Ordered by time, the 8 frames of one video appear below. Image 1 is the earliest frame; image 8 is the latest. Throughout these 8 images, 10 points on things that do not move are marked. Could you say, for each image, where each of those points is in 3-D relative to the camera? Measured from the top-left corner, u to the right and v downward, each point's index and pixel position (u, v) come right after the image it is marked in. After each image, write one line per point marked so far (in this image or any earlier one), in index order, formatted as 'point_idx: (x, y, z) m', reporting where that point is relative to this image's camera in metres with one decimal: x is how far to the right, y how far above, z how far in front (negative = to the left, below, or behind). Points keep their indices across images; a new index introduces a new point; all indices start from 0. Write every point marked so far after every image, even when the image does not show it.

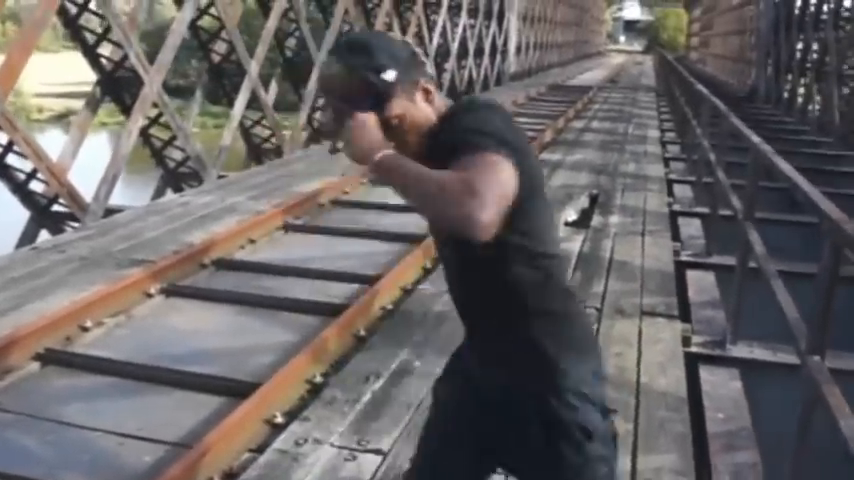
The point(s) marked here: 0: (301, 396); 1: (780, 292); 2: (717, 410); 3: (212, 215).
0: (-0.5, -0.7, +4.9) m
1: (+1.3, -0.2, +4.3) m
2: (+1.2, -0.7, +4.8) m
3: (-1.2, +0.1, +6.3) m
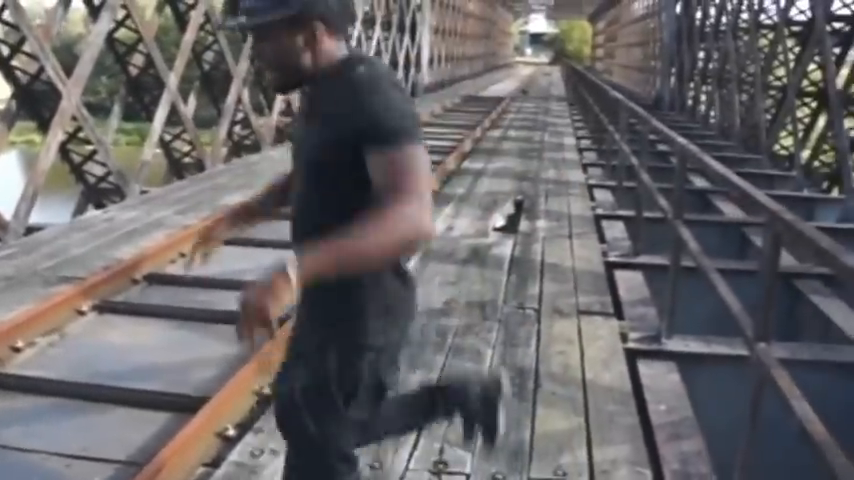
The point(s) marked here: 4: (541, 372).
0: (-0.8, -0.7, +4.8) m
1: (+1.2, -0.2, +4.5) m
2: (+1.0, -0.7, +5.0) m
3: (-1.6, +0.1, +6.2) m
4: (+0.5, -0.6, +4.9) m
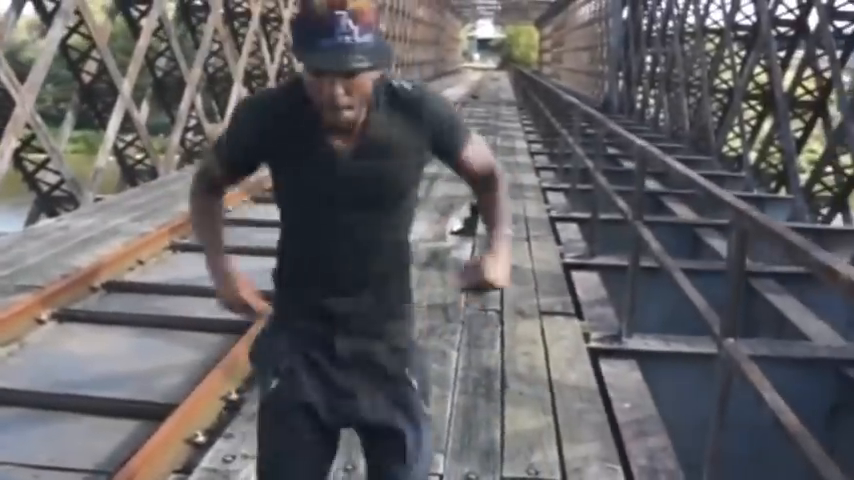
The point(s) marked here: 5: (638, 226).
0: (-0.9, -0.7, +4.8) m
1: (+1.0, -0.2, +4.6) m
2: (+0.9, -0.7, +5.0) m
3: (-1.8, 0.0, +6.1) m
4: (+0.4, -0.6, +5.0) m
5: (+1.0, +0.1, +5.3) m
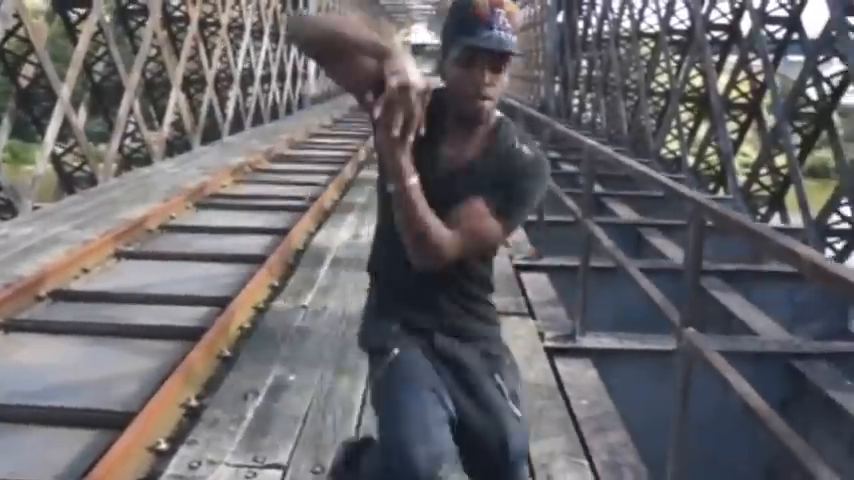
0: (-1.0, -0.8, +4.8) m
1: (+0.9, -0.2, +4.7) m
2: (+0.7, -0.7, +5.1) m
3: (-2.1, 0.0, +6.0) m
4: (+0.2, -0.6, +5.0) m
5: (+0.8, +0.1, +5.4) m
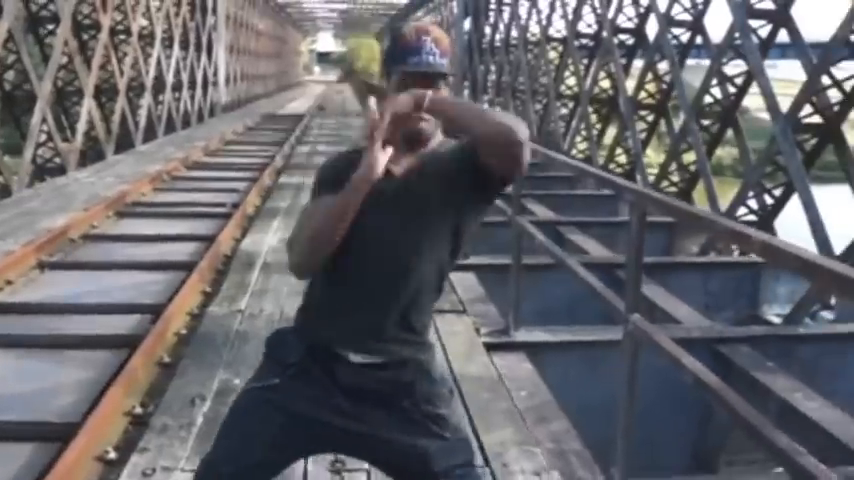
0: (-1.2, -0.8, +4.7) m
1: (+0.7, -0.1, +4.8) m
2: (+0.4, -0.7, +5.2) m
3: (-2.4, -0.1, +5.8) m
4: (-0.1, -0.6, +5.1) m
5: (+0.5, +0.1, +5.5) m
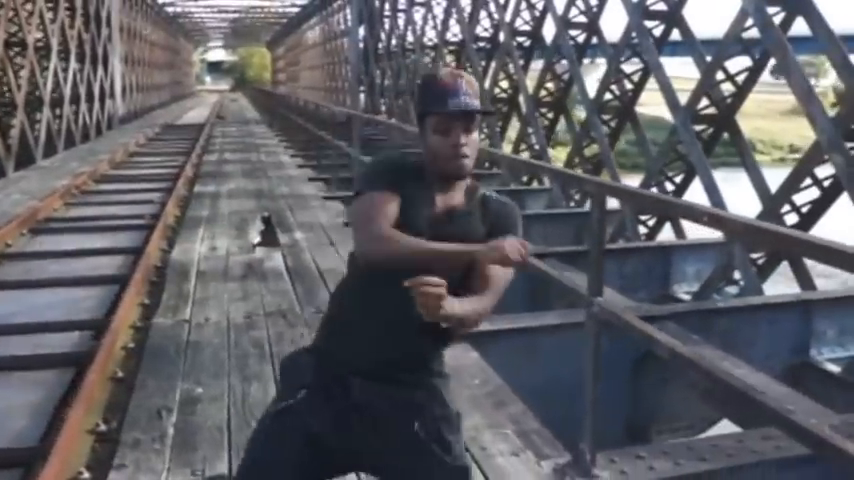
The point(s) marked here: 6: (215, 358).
0: (-1.3, -0.8, +4.6) m
1: (+0.5, -0.1, +5.0) m
2: (+0.2, -0.7, +5.4) m
3: (-2.7, -0.2, +5.5) m
4: (-0.3, -0.6, +5.2) m
5: (+0.2, +0.1, +5.7) m
6: (-1.0, -0.5, +5.2) m
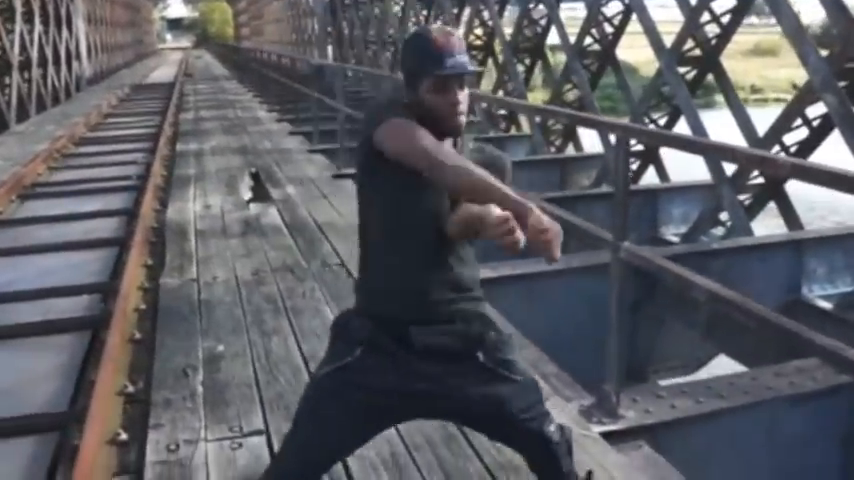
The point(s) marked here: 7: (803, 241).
0: (-1.2, -0.7, +4.6) m
1: (+0.5, +0.2, +5.1) m
2: (+0.3, -0.4, +5.5) m
3: (-2.7, -0.1, +5.4) m
4: (-0.2, -0.3, +5.2) m
5: (+0.2, +0.4, +5.8) m
6: (-0.9, -0.3, +5.2) m
7: (+1.9, 0.0, +5.8) m
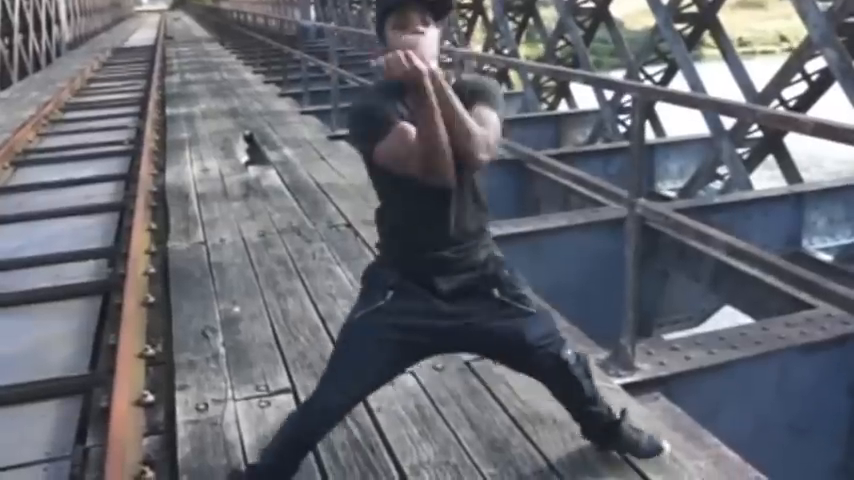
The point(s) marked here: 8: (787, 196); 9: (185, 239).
0: (-1.1, -0.5, +4.6) m
1: (+0.6, +0.4, +5.2) m
2: (+0.3, -0.2, +5.6) m
3: (-2.6, 0.0, +5.3) m
4: (-0.1, -0.2, +5.3) m
5: (+0.2, +0.6, +5.8) m
6: (-0.8, -0.2, +5.2) m
7: (+1.9, +0.2, +5.9) m
8: (+1.8, +0.2, +5.9) m
9: (-1.2, 0.0, +5.5) m
